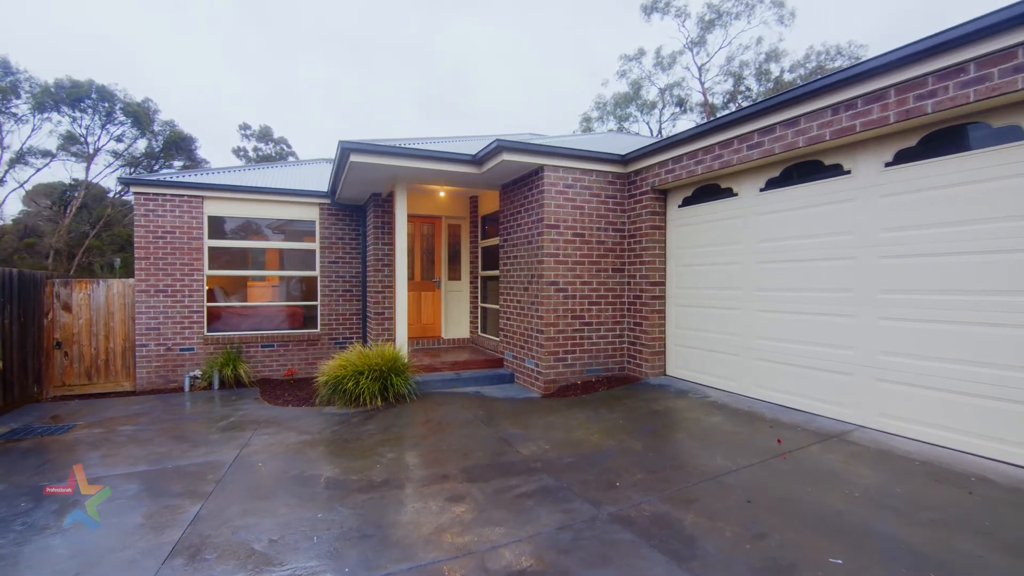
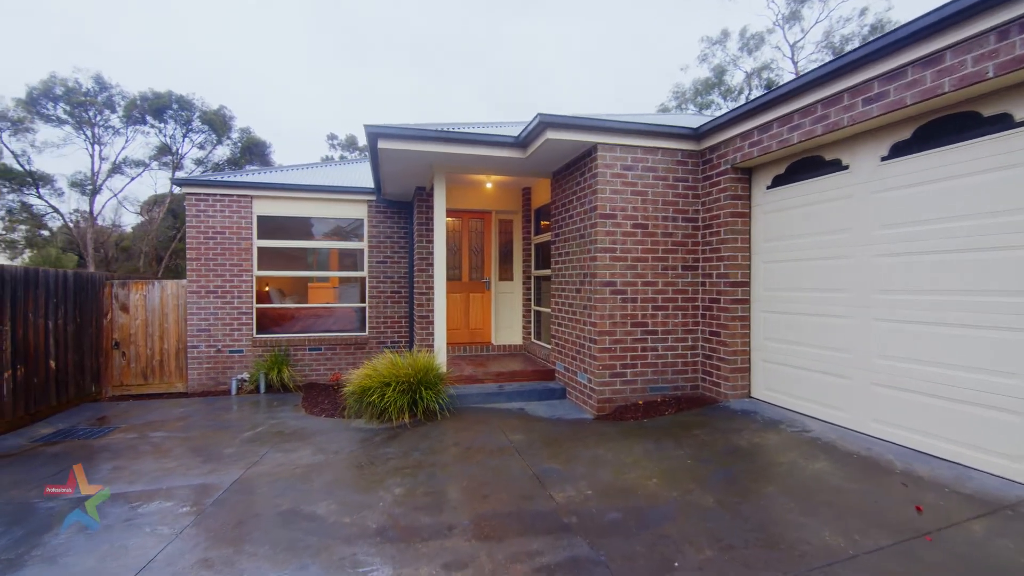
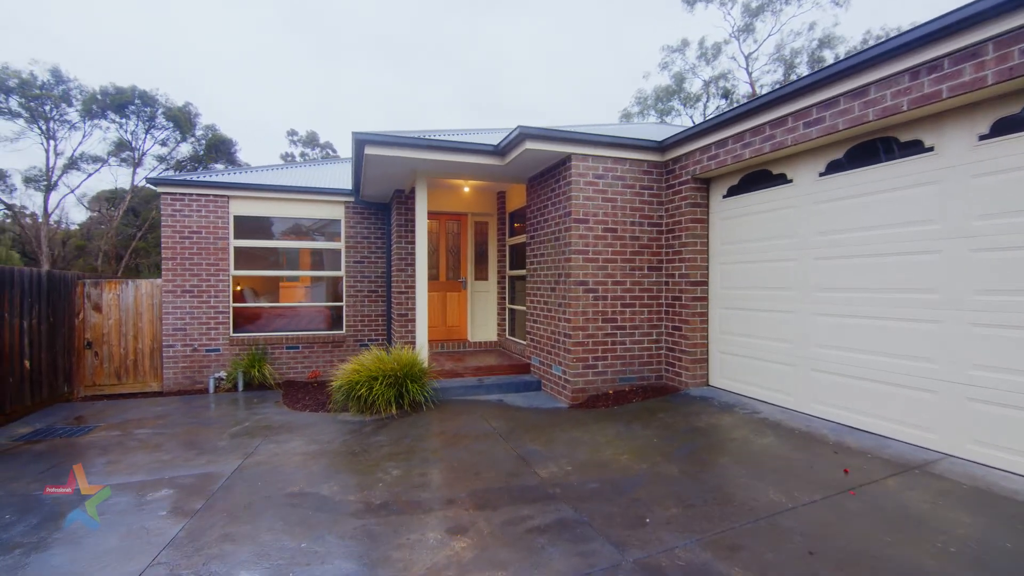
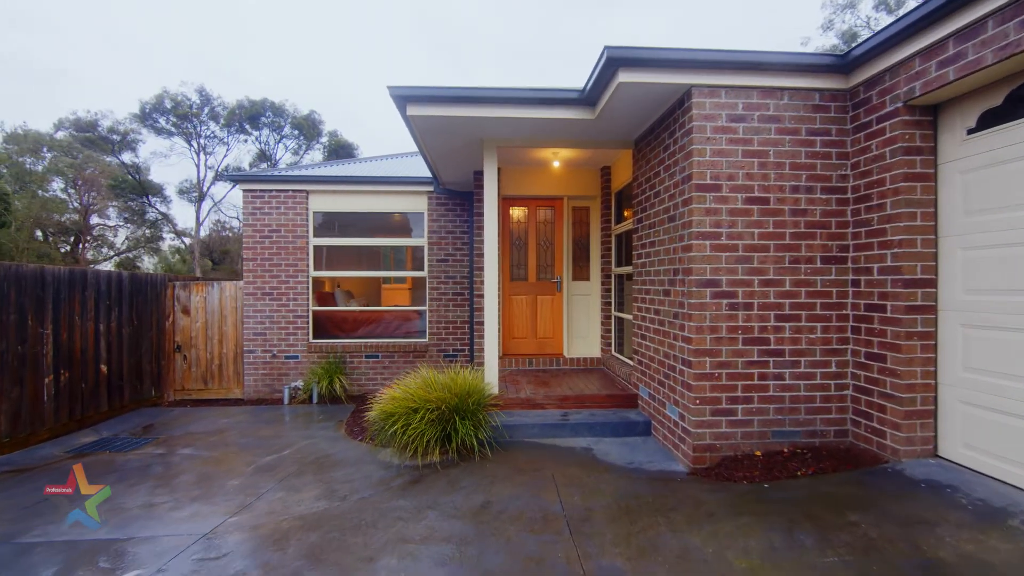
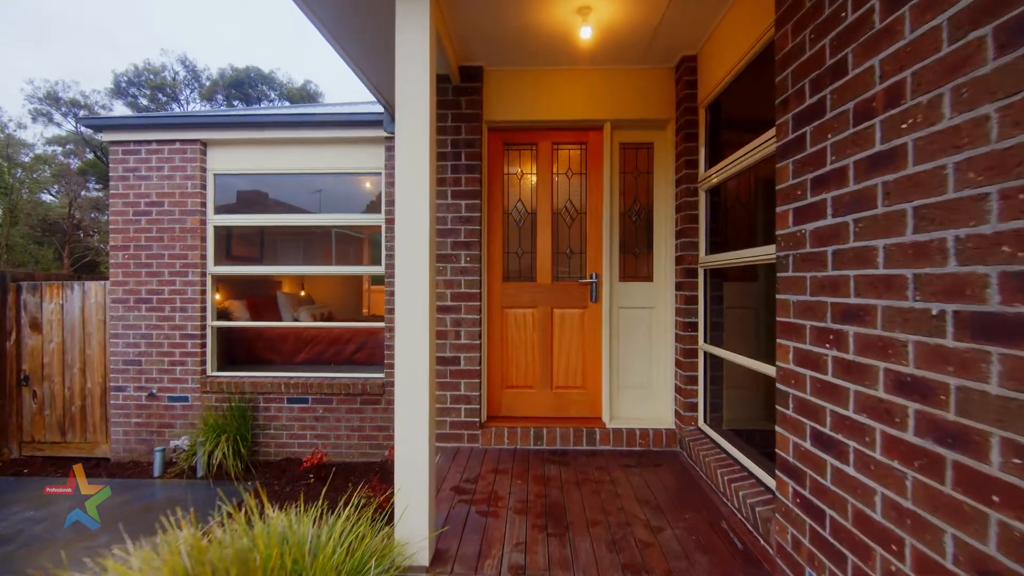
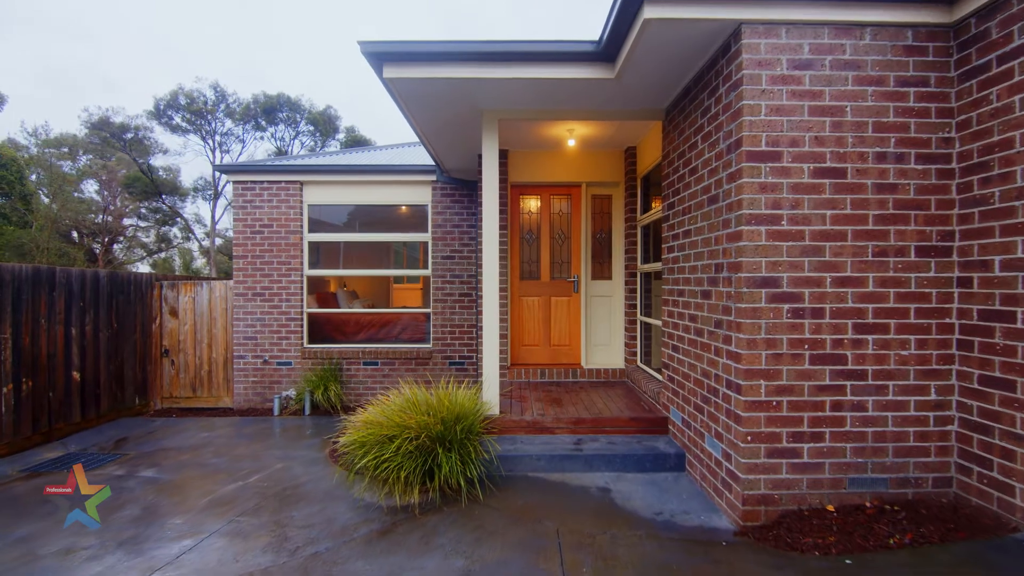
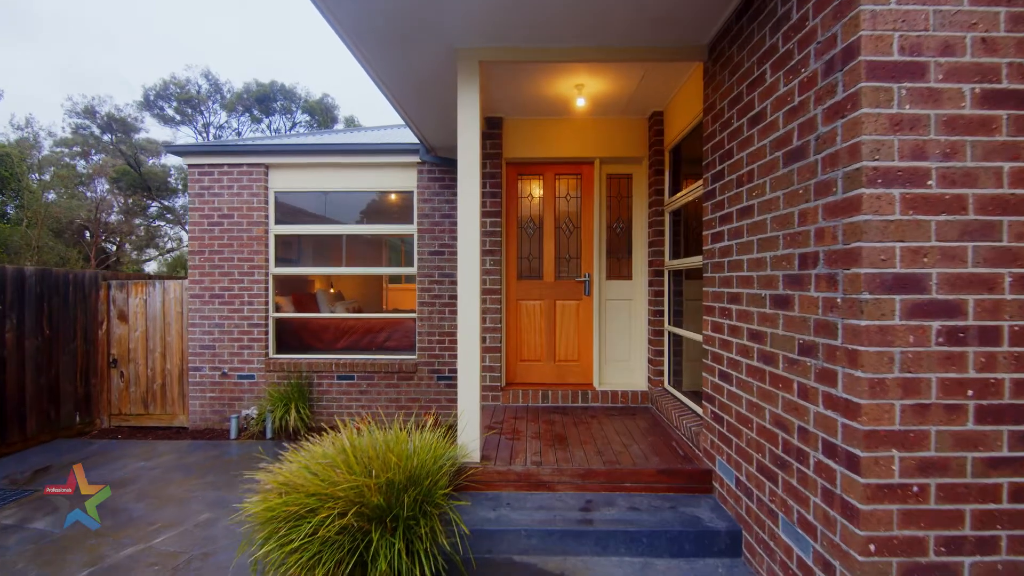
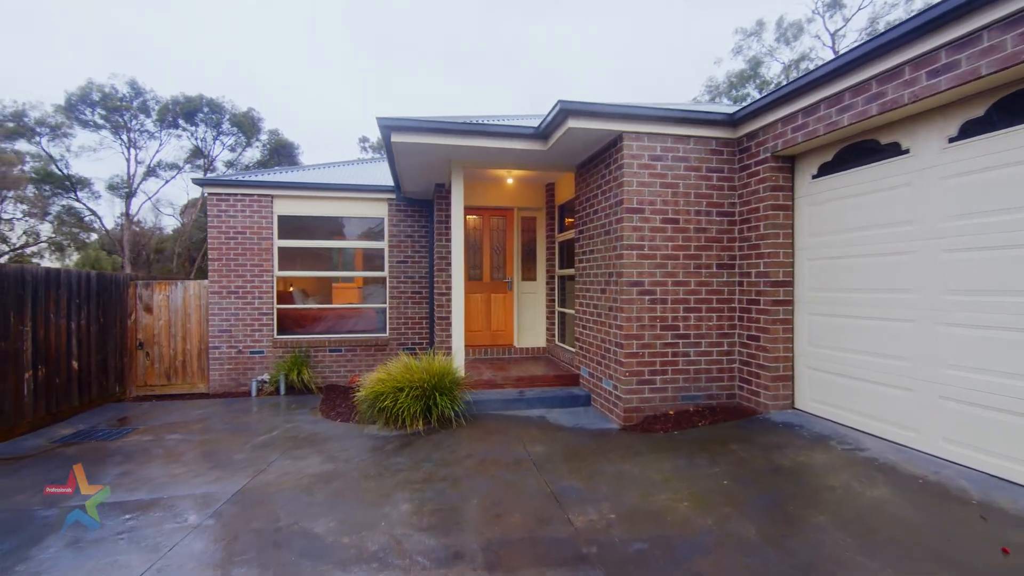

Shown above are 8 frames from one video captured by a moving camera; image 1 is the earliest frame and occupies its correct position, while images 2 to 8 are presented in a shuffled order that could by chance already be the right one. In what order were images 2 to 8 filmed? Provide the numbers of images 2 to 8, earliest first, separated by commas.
3, 2, 8, 4, 6, 7, 5
